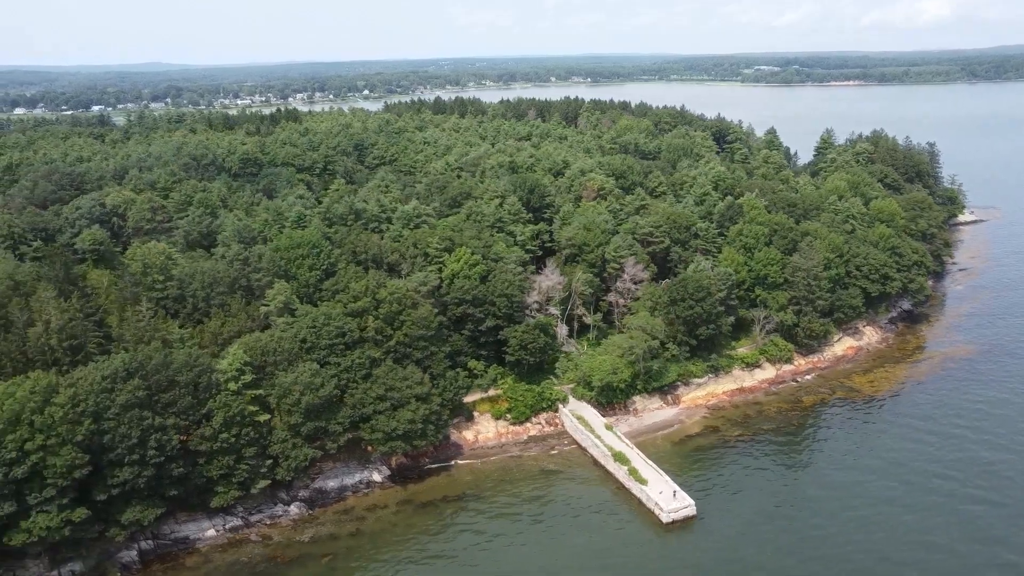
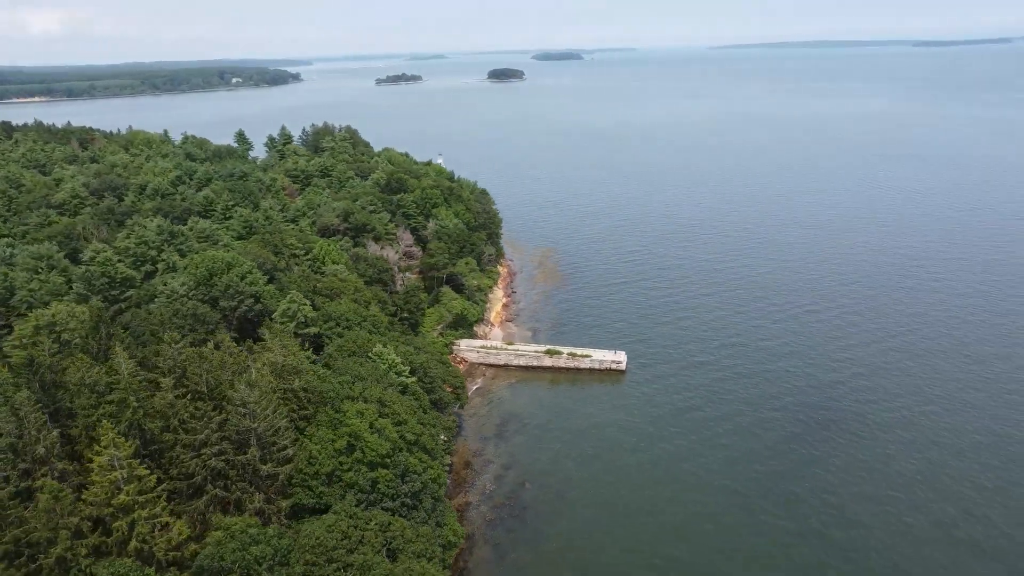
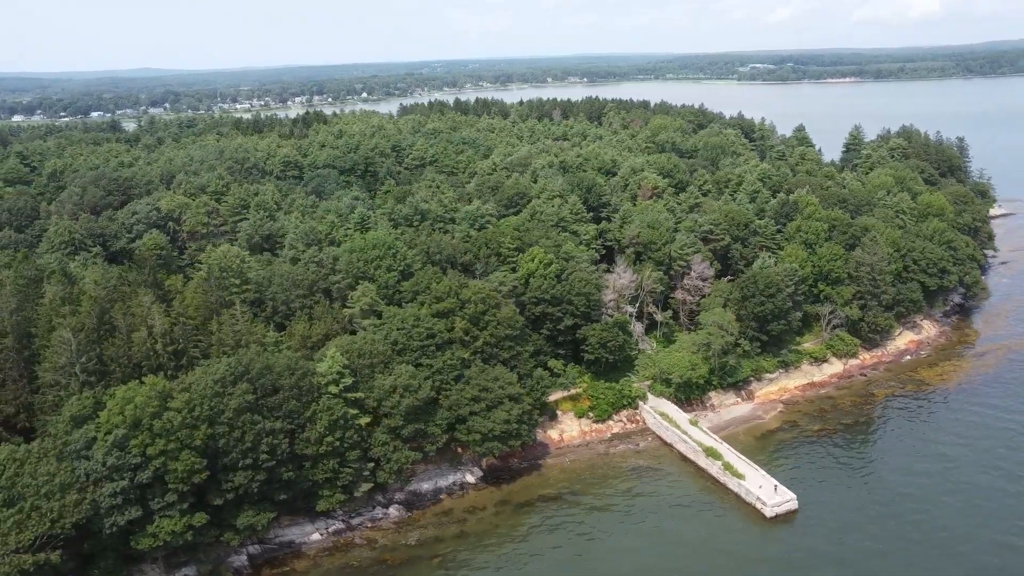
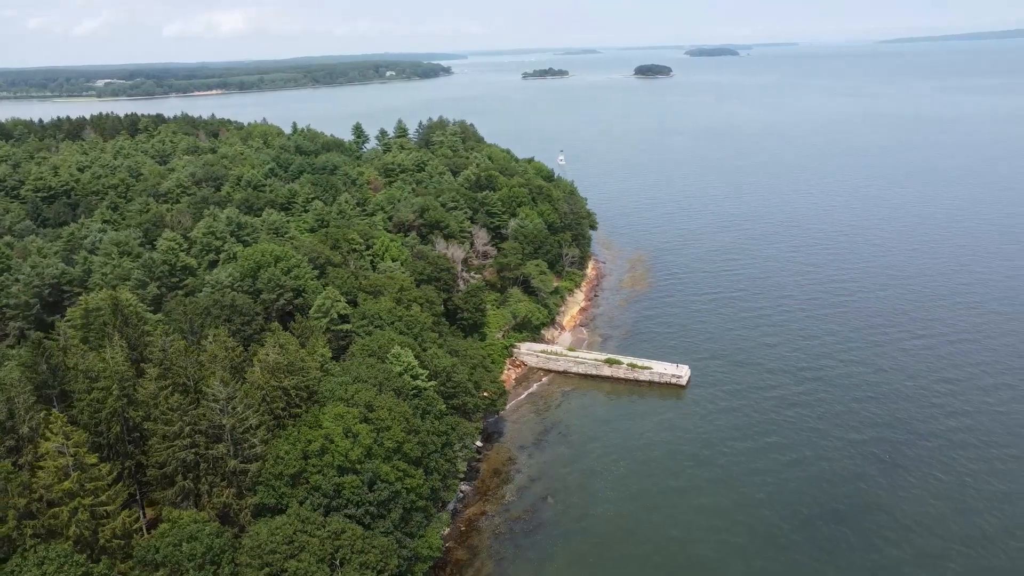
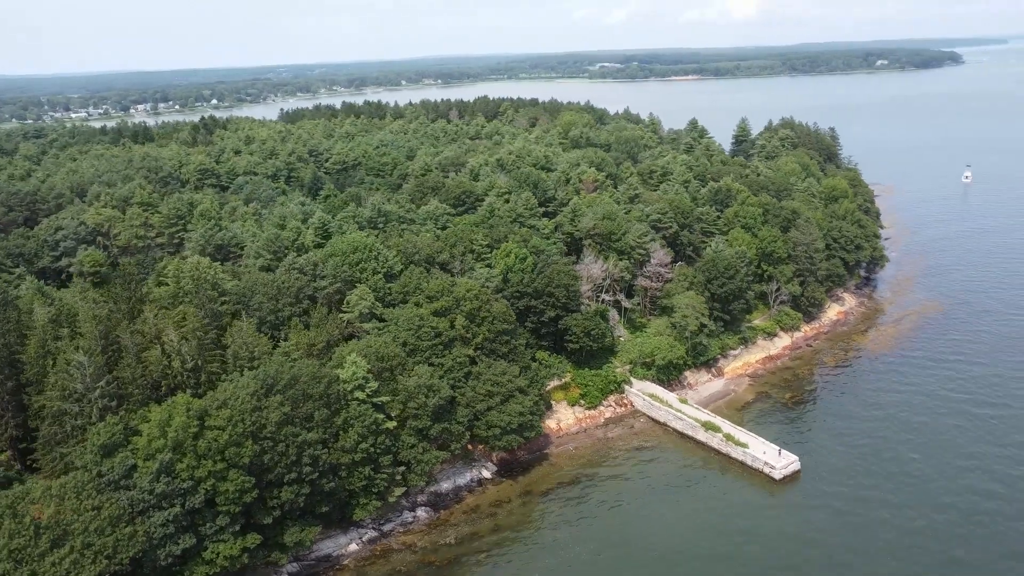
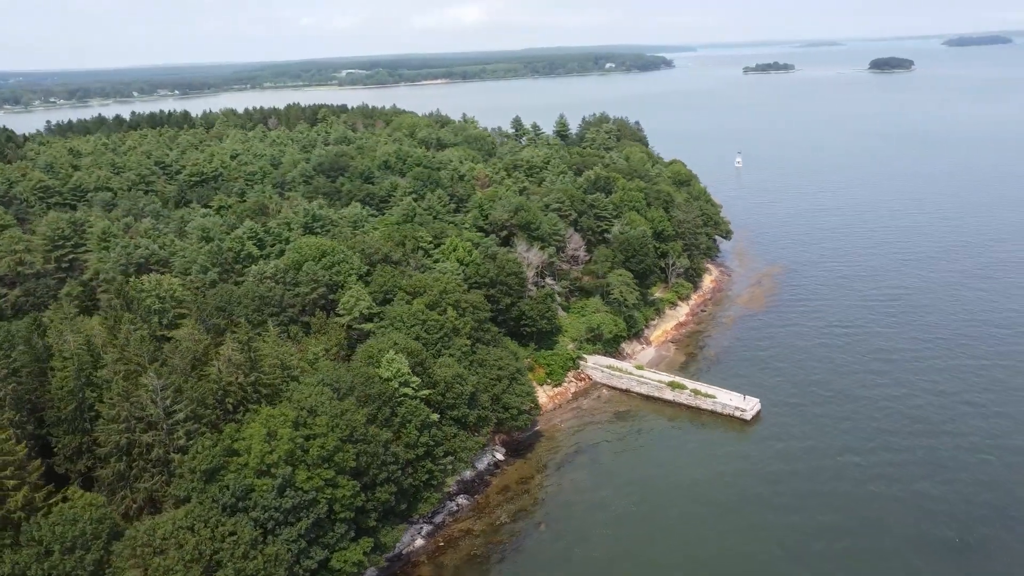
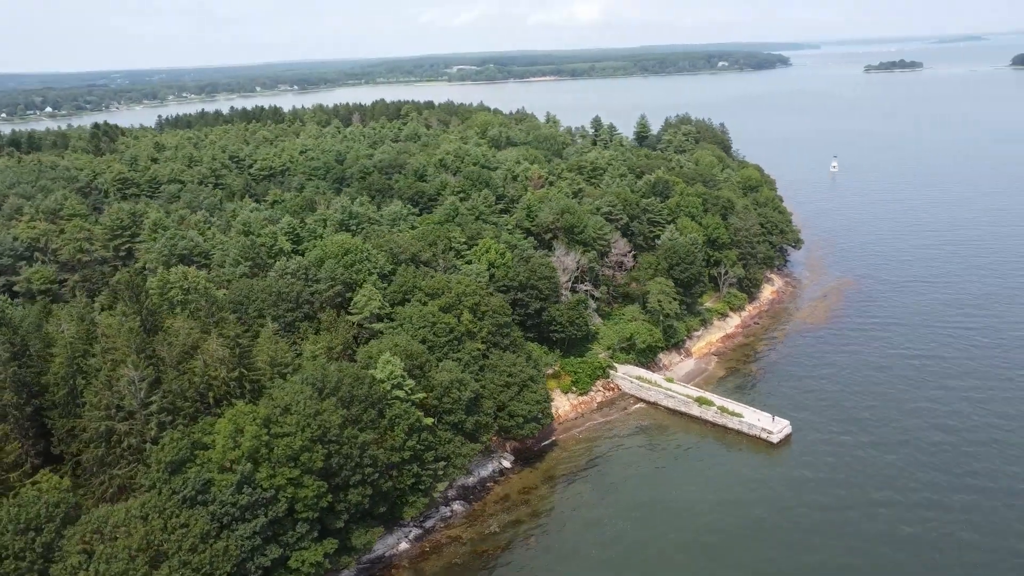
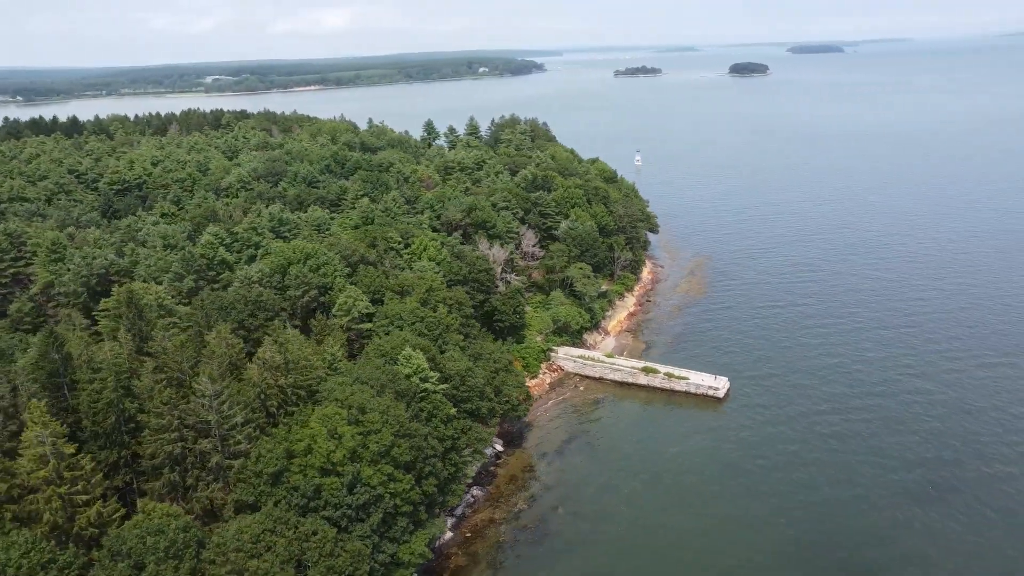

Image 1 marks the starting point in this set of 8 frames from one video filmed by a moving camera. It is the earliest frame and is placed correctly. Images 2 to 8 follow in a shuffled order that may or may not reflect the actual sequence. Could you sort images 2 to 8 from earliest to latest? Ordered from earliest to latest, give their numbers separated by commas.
3, 5, 7, 6, 8, 4, 2
